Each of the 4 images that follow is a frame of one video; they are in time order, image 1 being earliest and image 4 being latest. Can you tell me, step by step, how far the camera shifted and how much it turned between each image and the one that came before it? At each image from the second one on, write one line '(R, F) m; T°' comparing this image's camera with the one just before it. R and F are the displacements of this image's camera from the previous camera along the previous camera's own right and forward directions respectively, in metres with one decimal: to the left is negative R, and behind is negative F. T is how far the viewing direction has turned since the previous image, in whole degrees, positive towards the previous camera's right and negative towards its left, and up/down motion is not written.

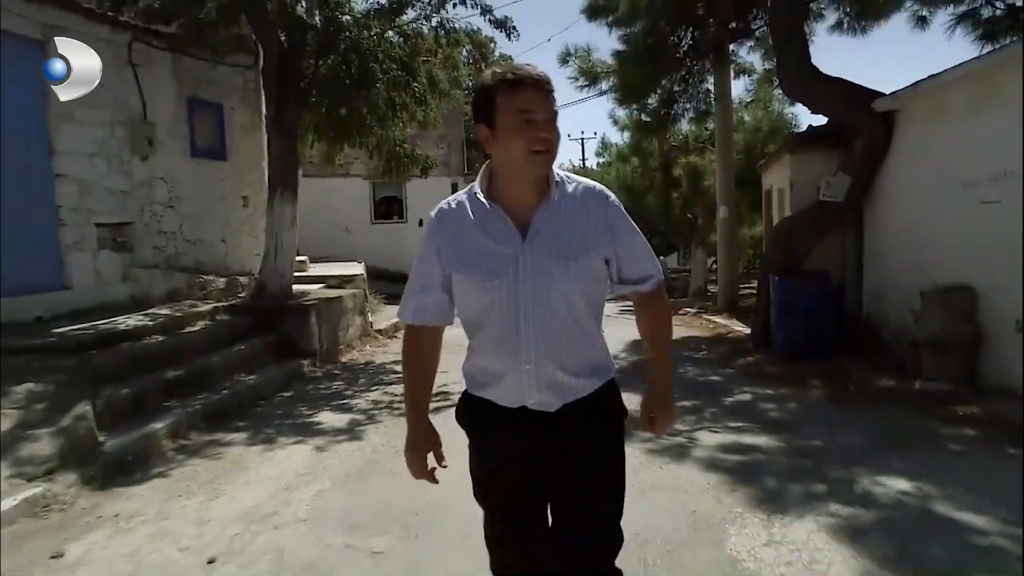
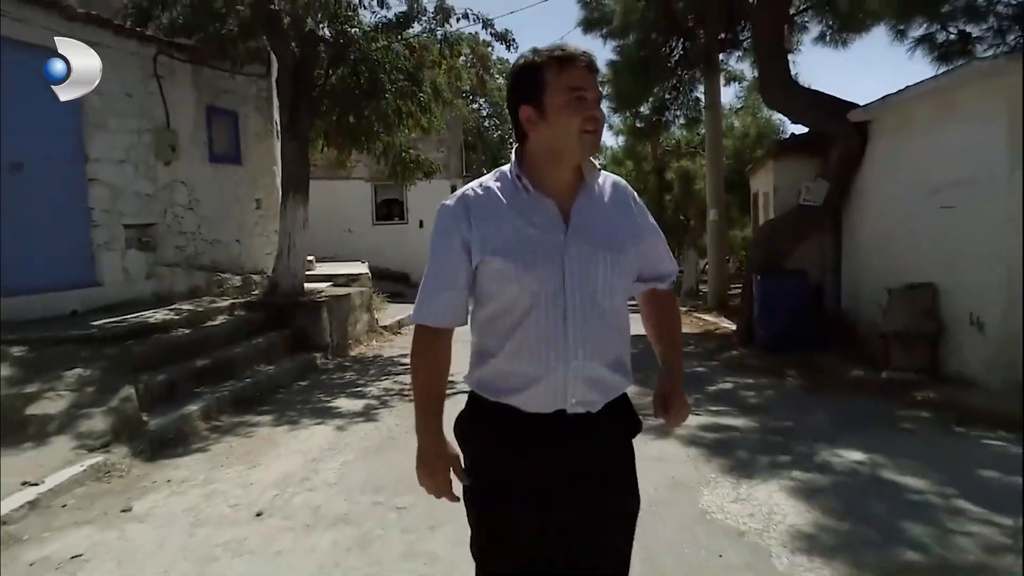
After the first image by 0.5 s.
(0.0, -0.5) m; 0°
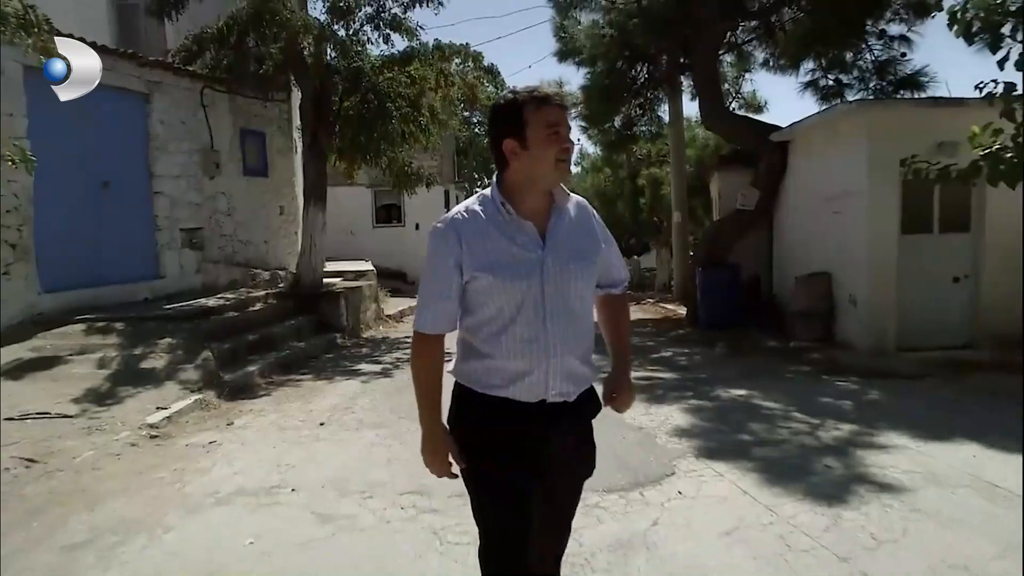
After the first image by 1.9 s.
(+0.1, -1.8) m; +1°
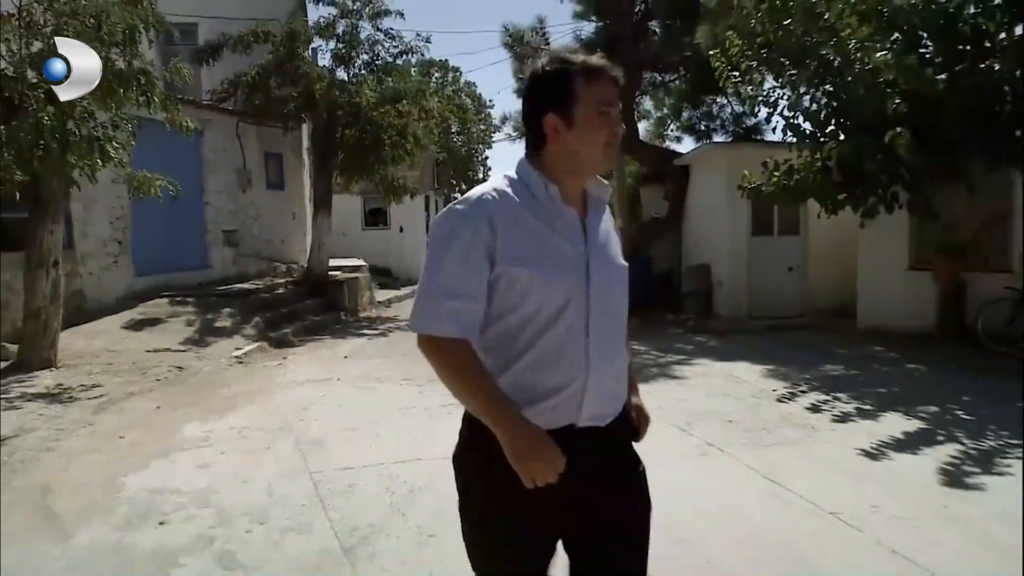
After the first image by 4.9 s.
(+0.3, -2.9) m; +1°
